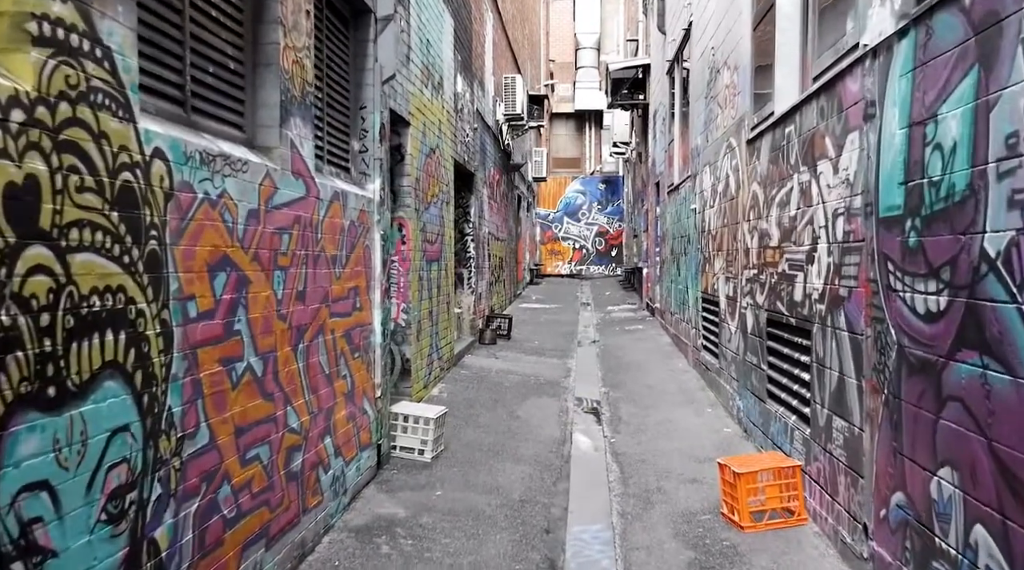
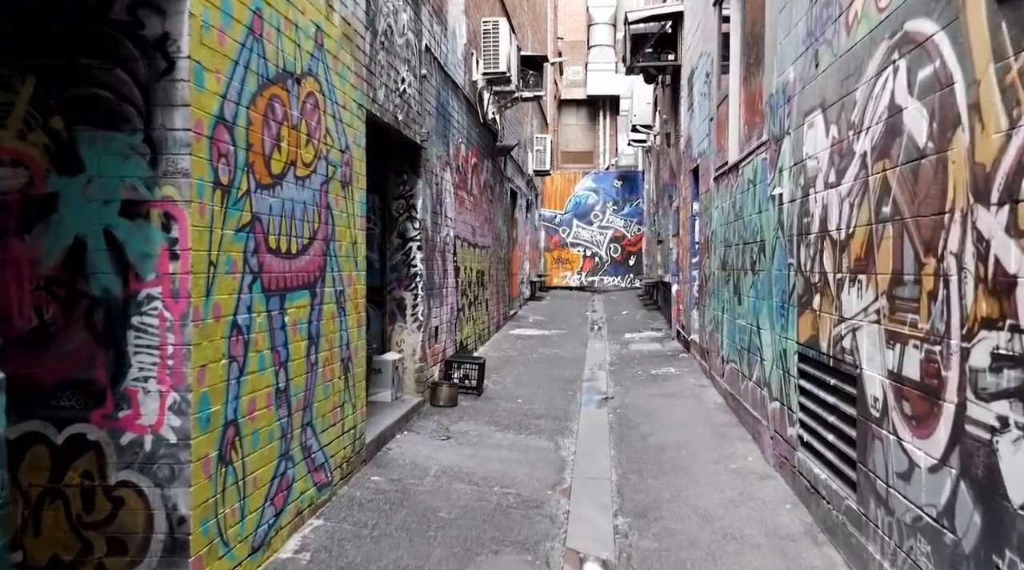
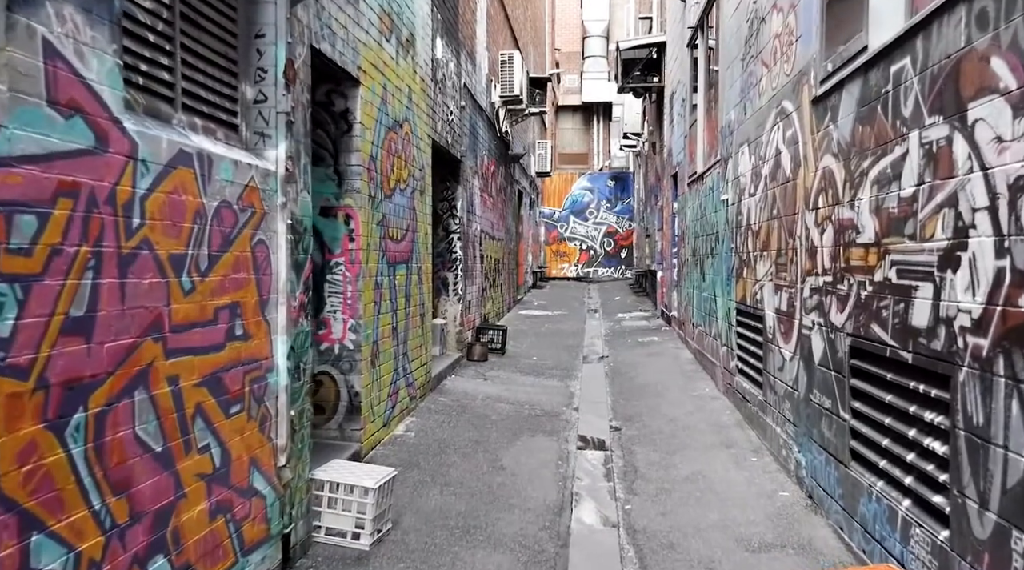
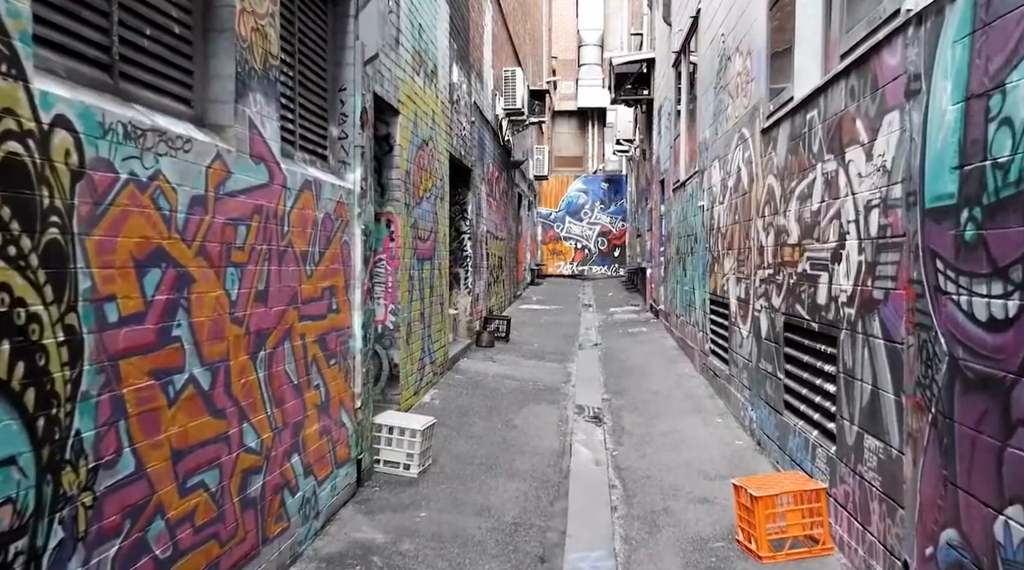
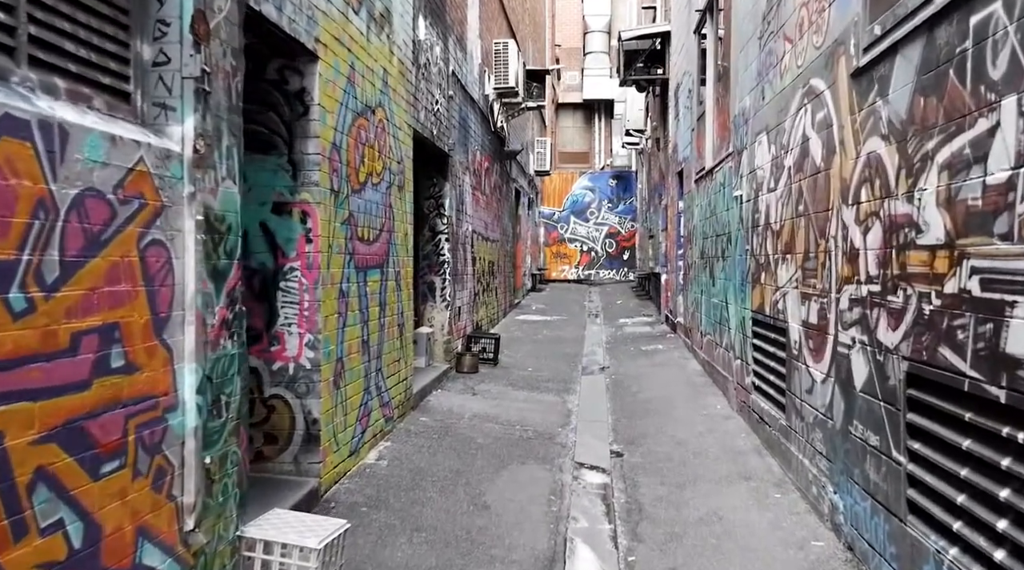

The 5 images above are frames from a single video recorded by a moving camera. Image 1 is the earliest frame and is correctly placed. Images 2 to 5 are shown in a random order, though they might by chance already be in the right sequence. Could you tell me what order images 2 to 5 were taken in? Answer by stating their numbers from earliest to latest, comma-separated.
4, 3, 5, 2
